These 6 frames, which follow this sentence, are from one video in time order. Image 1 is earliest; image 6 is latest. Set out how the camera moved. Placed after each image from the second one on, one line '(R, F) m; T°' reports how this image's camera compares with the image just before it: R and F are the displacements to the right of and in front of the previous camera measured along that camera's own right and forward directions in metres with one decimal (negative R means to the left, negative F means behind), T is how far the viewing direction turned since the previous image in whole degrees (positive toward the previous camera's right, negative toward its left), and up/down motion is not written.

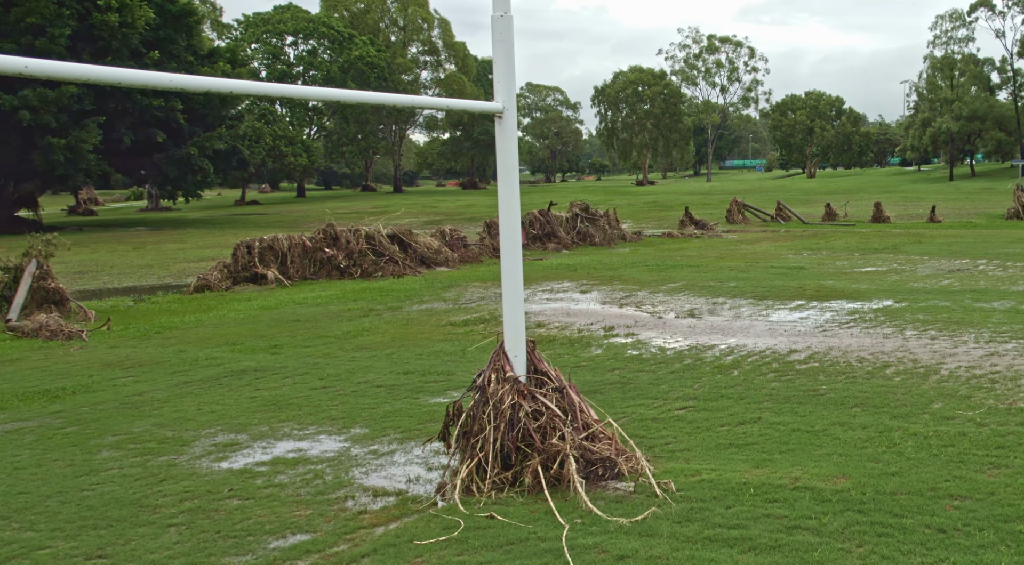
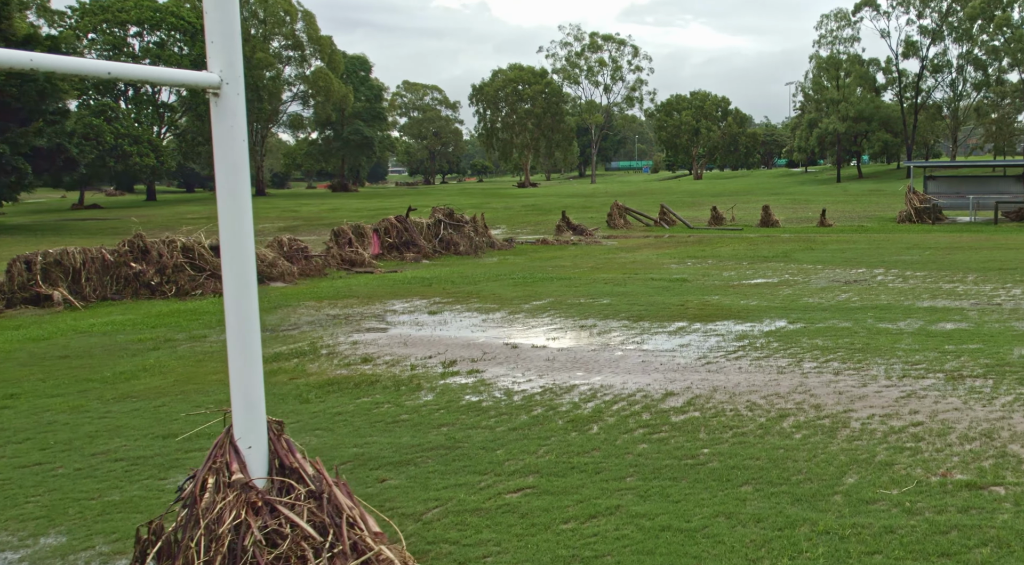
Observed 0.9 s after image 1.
(+0.9, +2.6) m; +6°
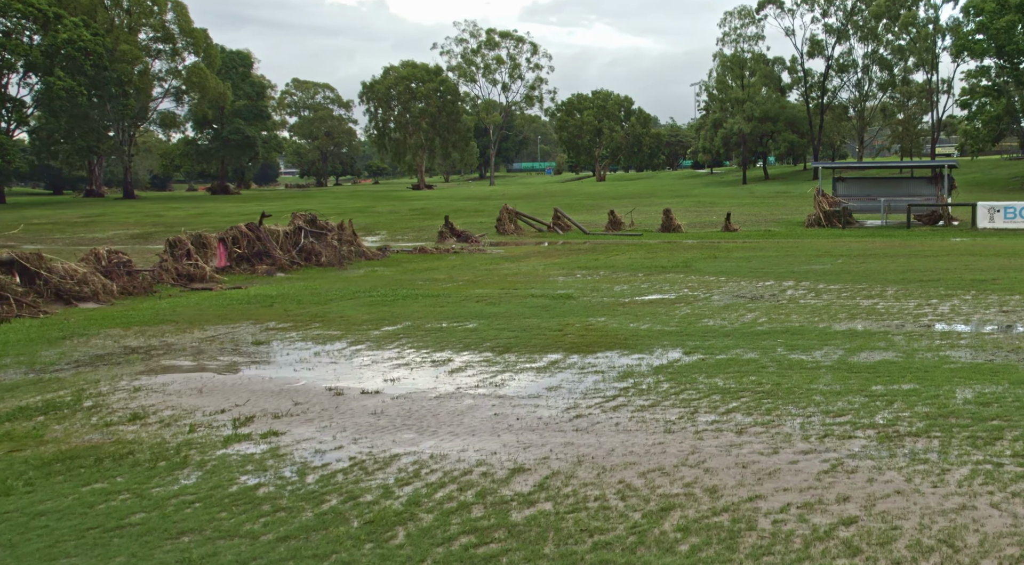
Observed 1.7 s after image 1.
(+0.9, +2.6) m; +5°
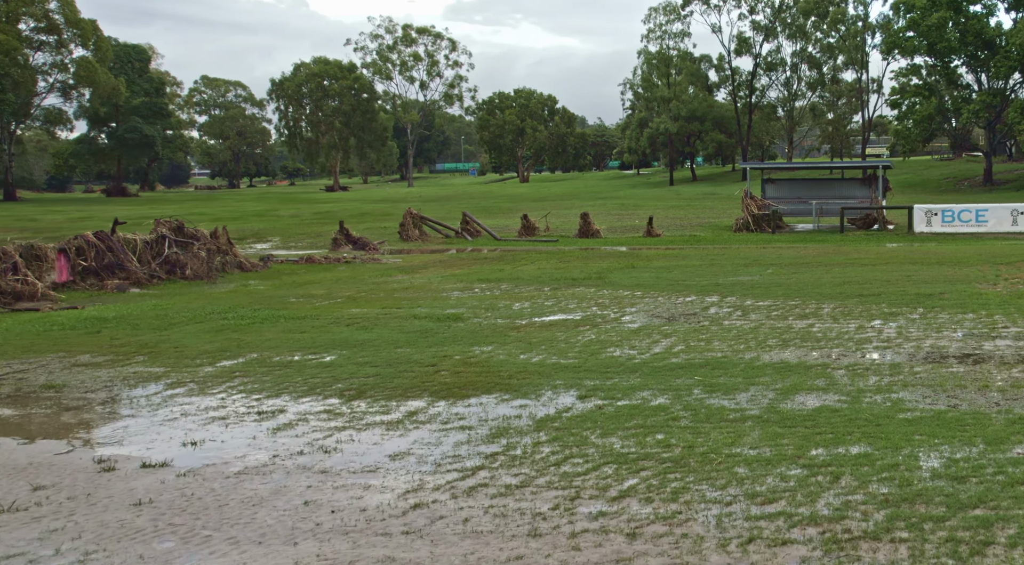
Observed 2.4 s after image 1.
(+0.8, +2.3) m; +4°
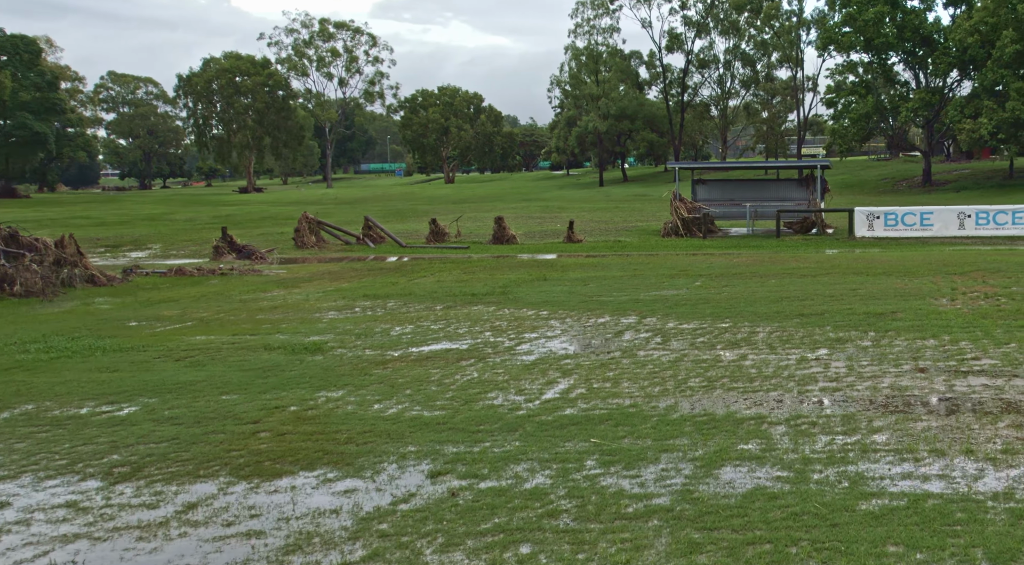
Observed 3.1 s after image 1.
(+0.8, +2.4) m; +3°
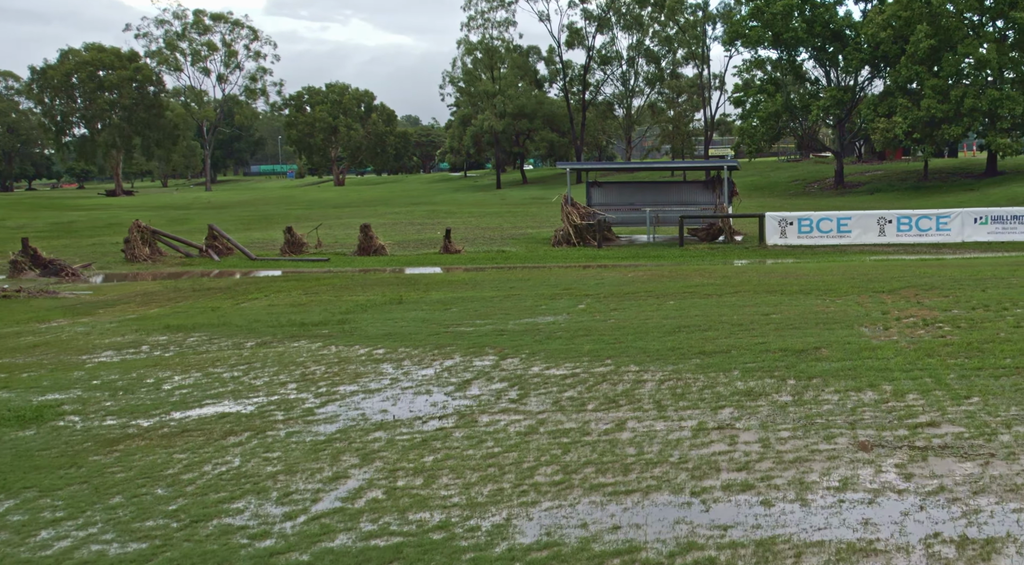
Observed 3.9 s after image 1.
(+0.9, +2.9) m; +5°
